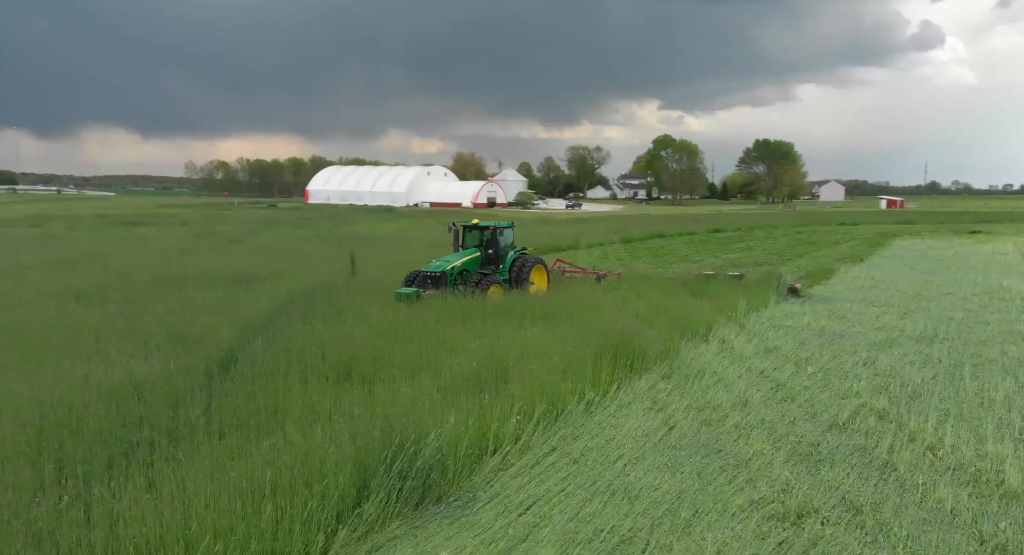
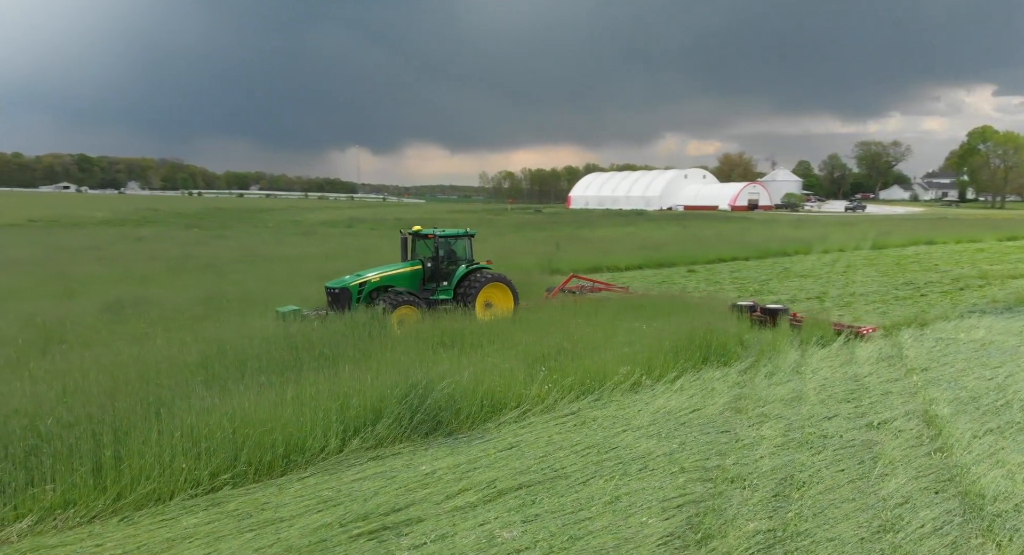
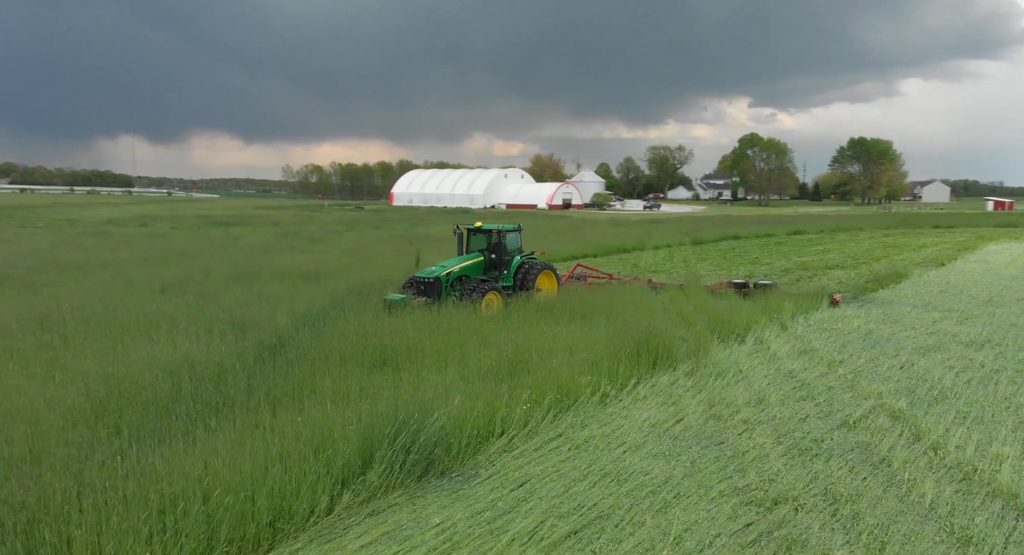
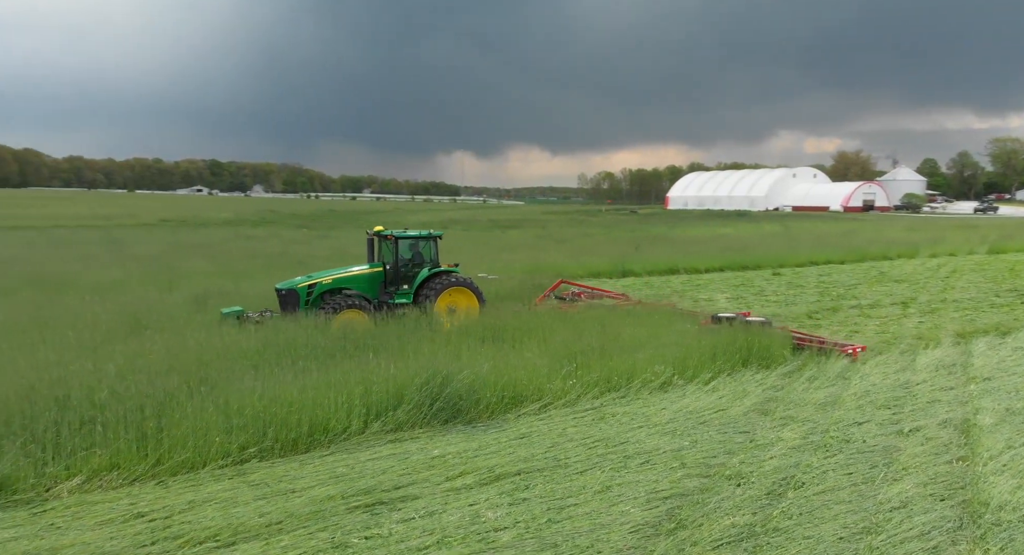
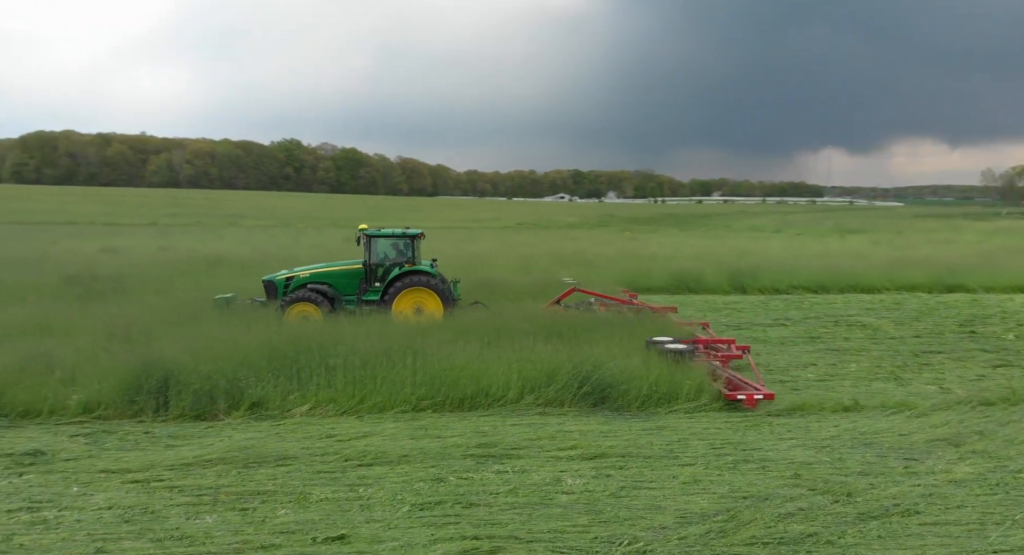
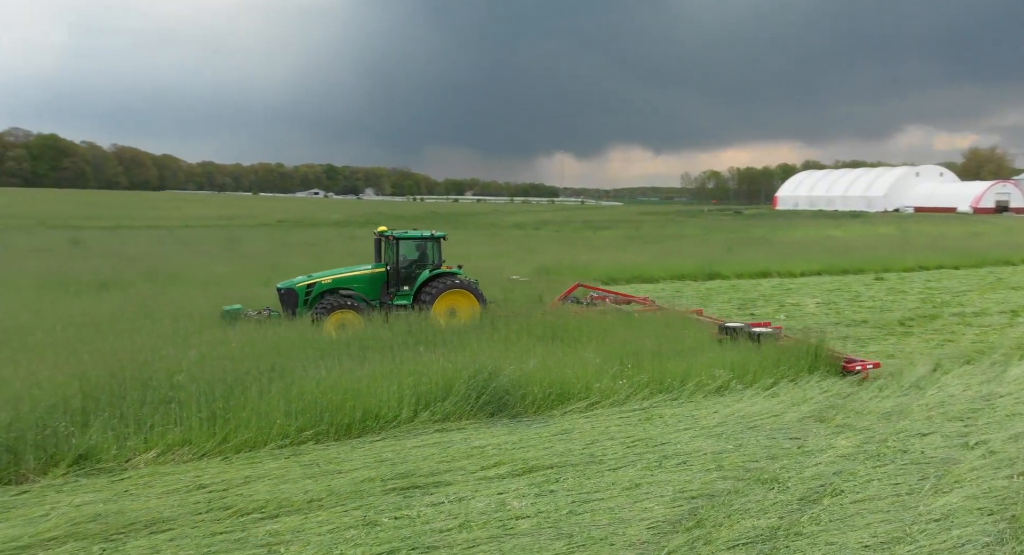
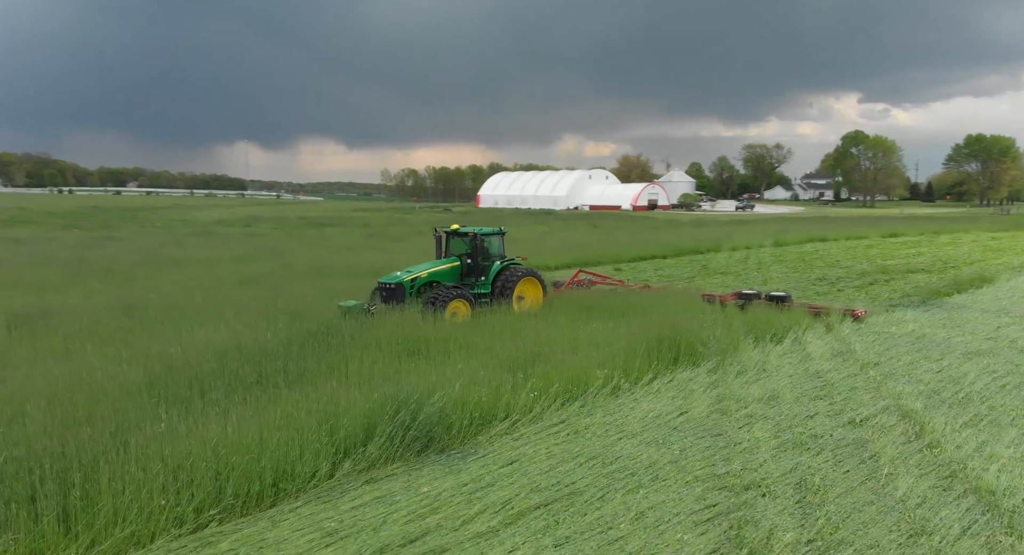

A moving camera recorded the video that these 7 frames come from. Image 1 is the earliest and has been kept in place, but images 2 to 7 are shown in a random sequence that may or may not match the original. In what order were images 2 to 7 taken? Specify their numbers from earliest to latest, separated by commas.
3, 7, 2, 4, 6, 5
